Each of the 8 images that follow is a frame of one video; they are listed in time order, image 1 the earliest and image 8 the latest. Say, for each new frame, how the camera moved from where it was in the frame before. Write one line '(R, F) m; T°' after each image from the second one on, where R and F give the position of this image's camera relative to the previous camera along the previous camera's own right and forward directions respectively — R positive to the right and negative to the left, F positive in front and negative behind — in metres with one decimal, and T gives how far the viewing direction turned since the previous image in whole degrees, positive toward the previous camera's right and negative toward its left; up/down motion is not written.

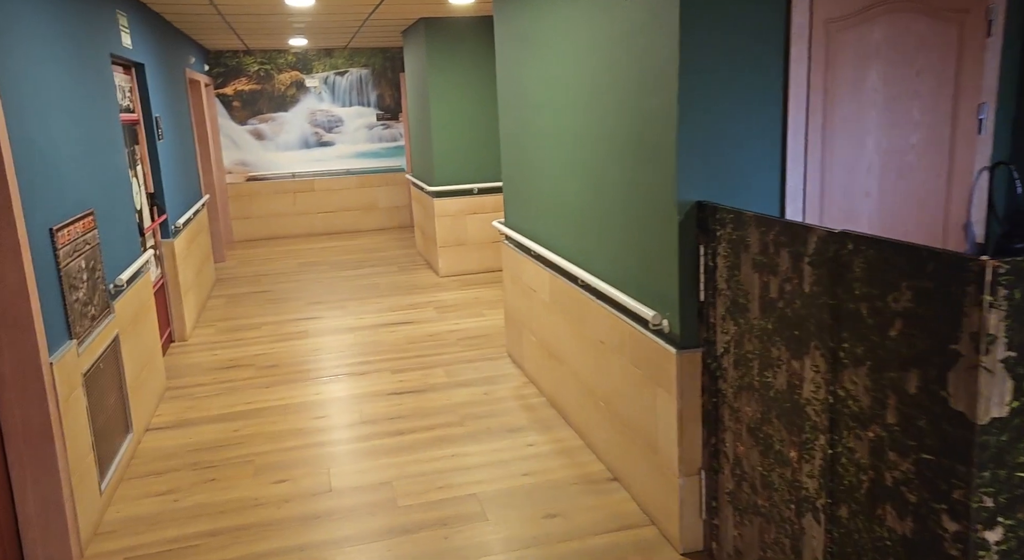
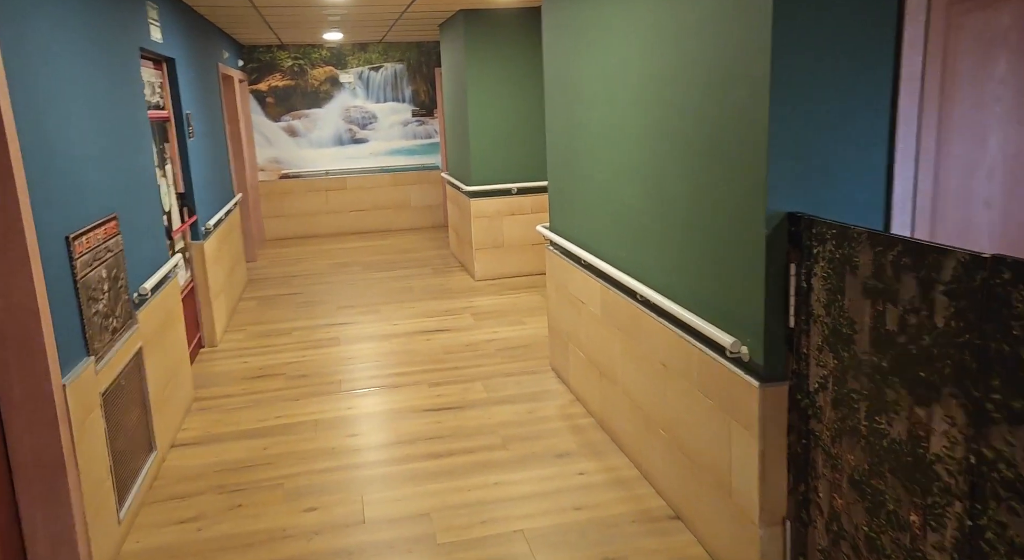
(-0.1, +0.3) m; -2°
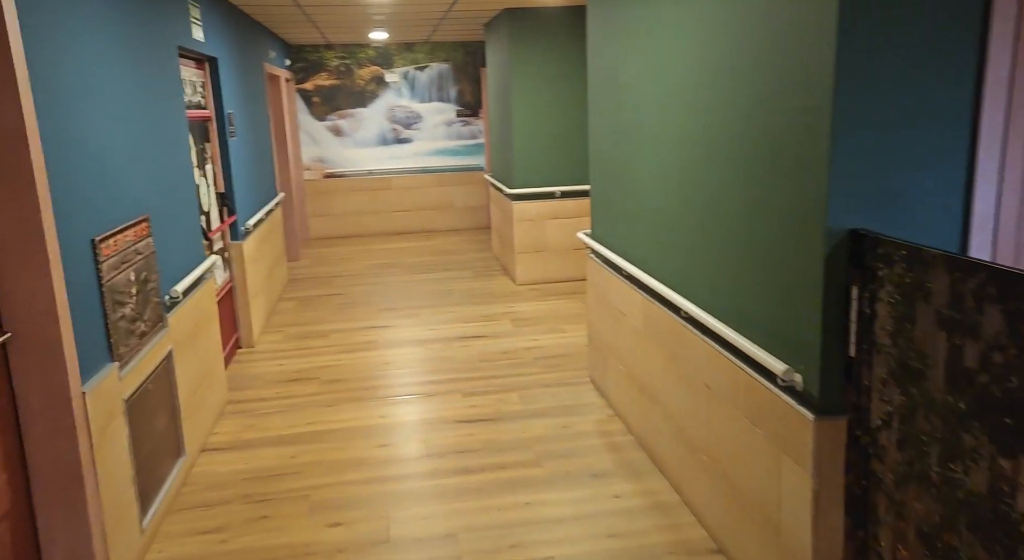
(0.0, +0.1) m; -3°
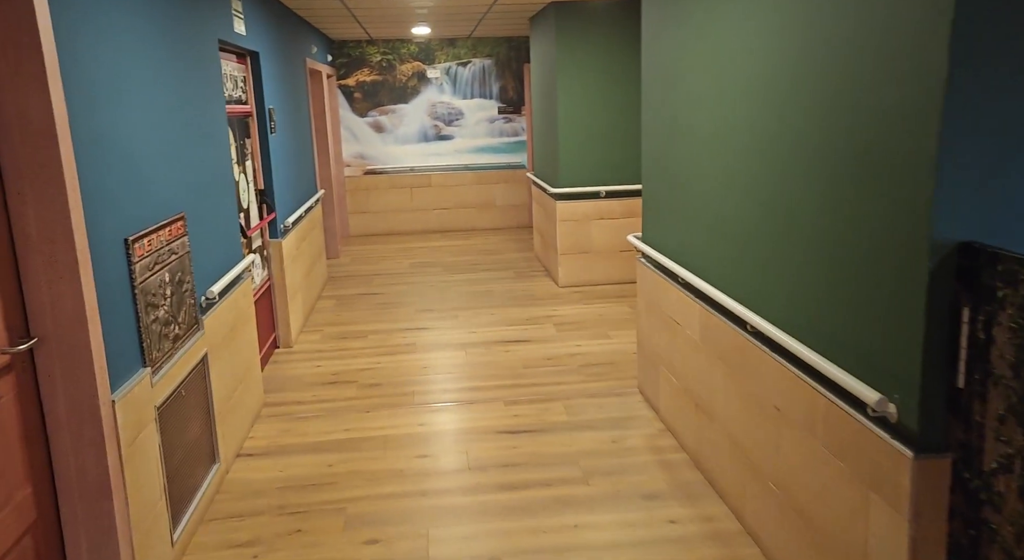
(-0.1, +0.2) m; -3°
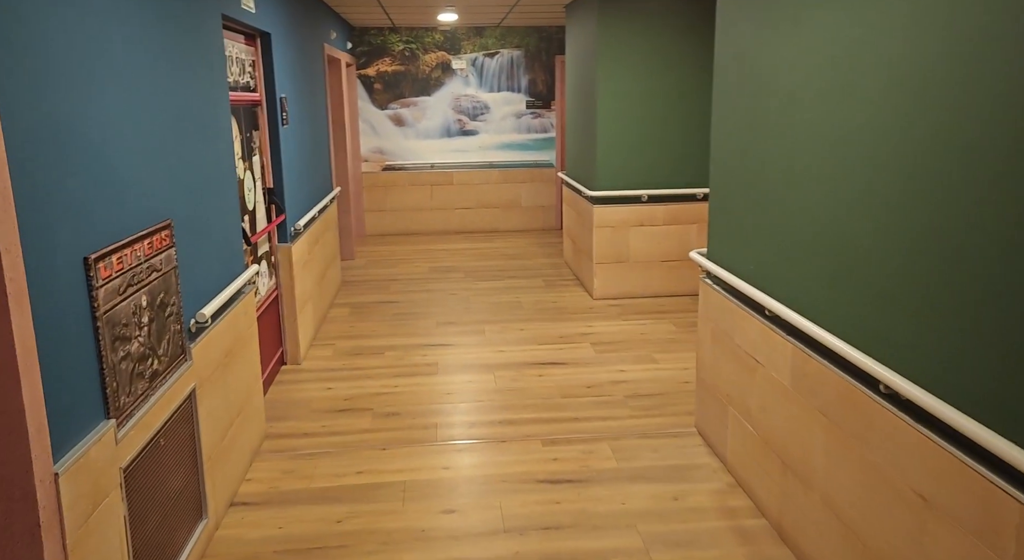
(-0.1, +0.6) m; -1°
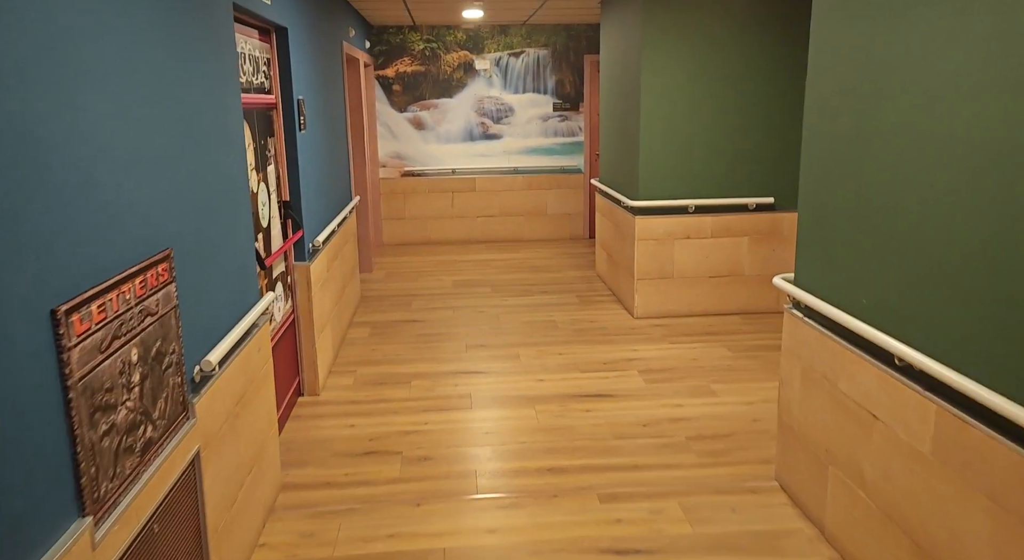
(-0.2, +0.5) m; -1°
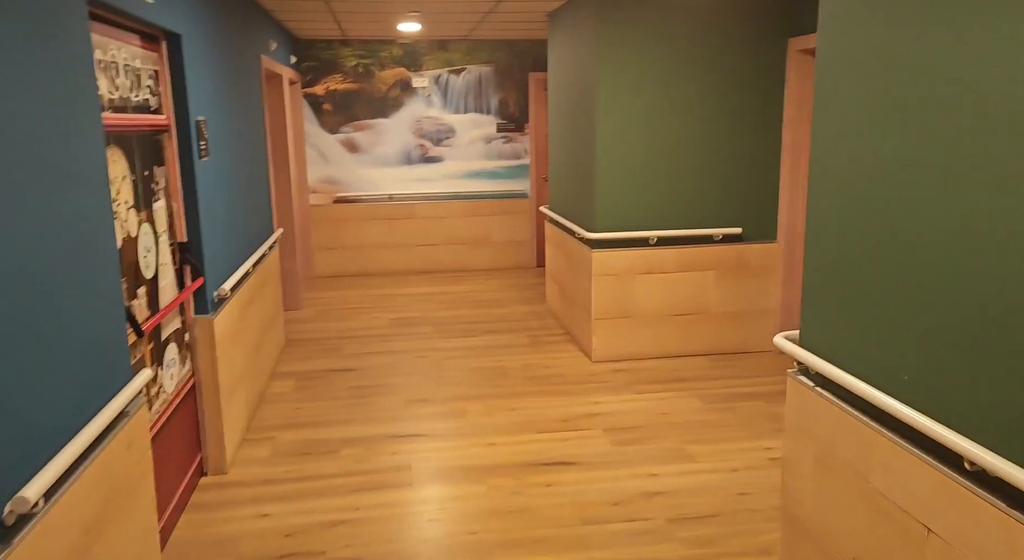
(0.0, +0.6) m; +4°
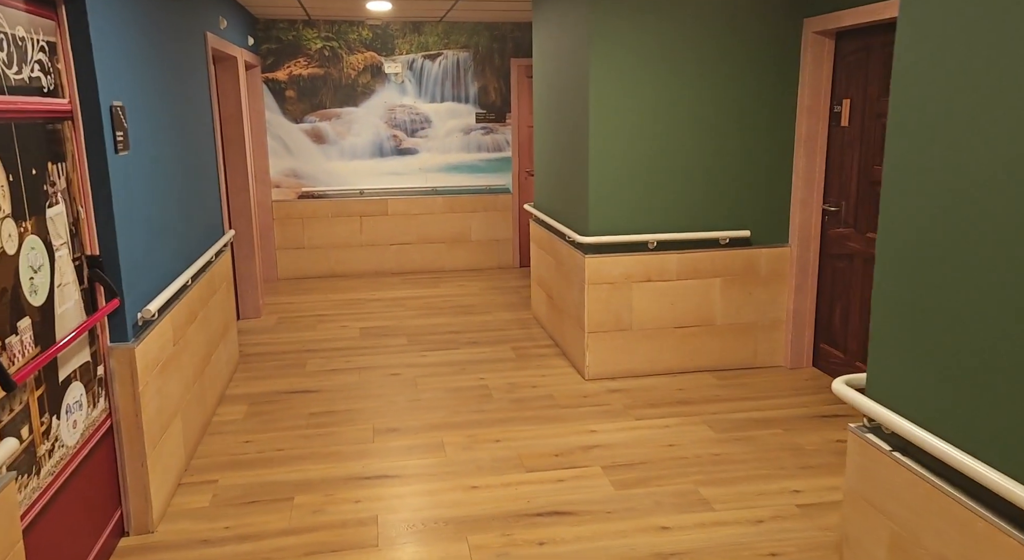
(0.0, +0.6) m; +2°
